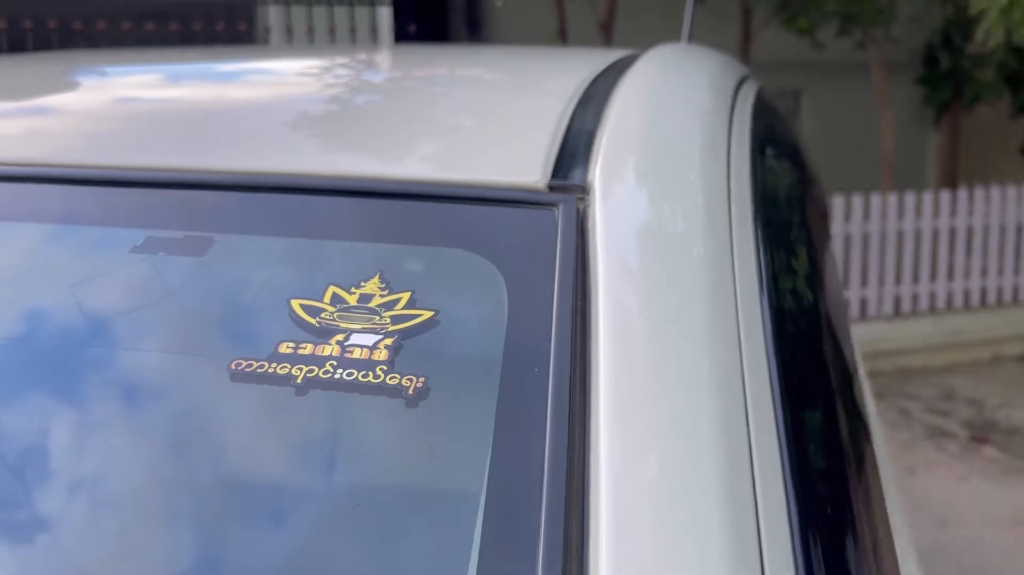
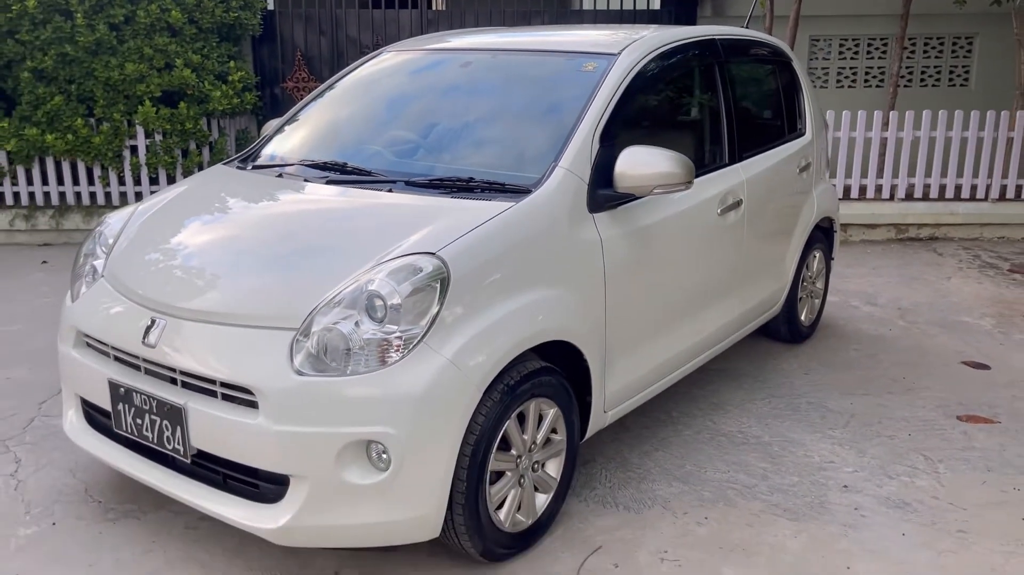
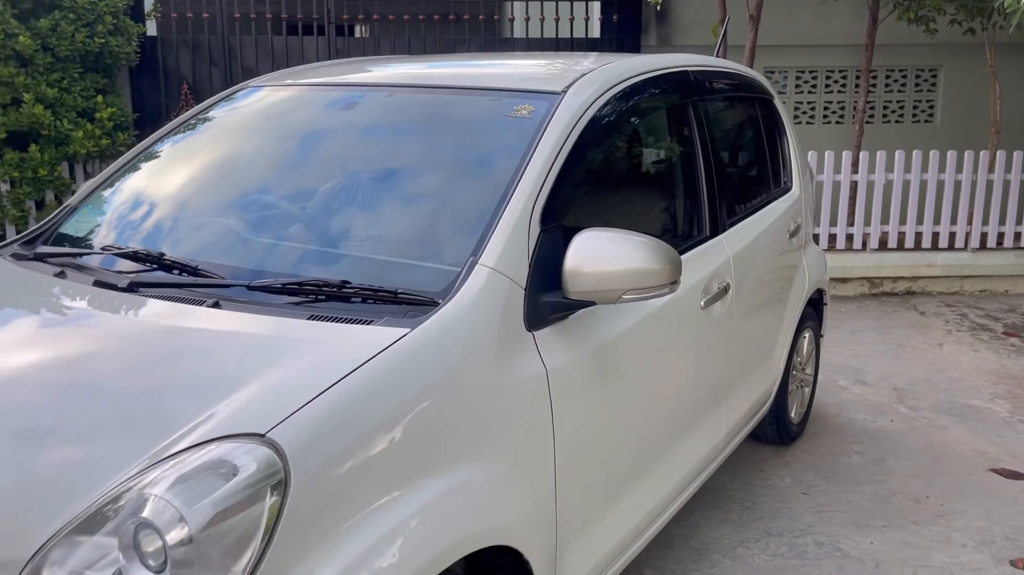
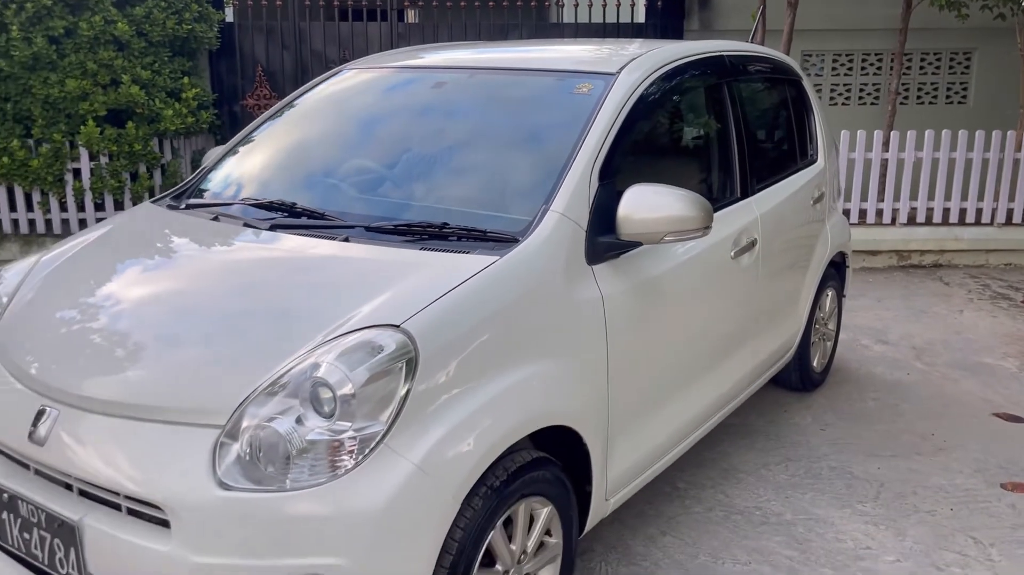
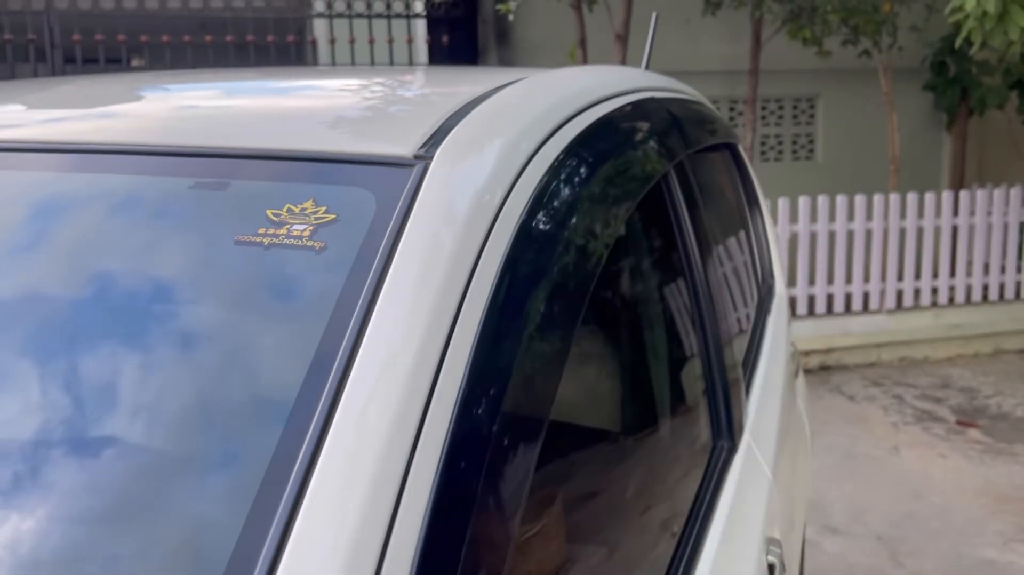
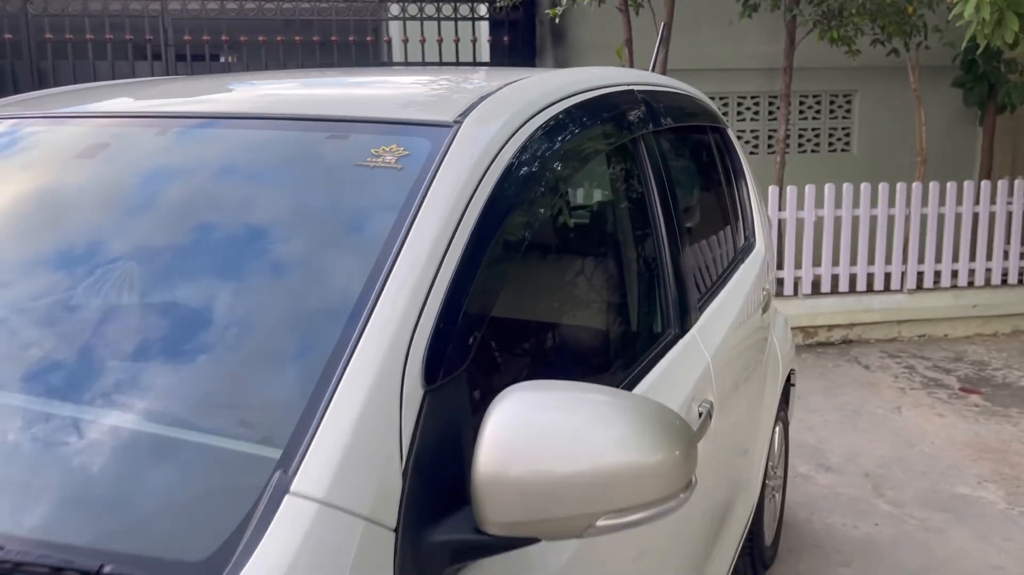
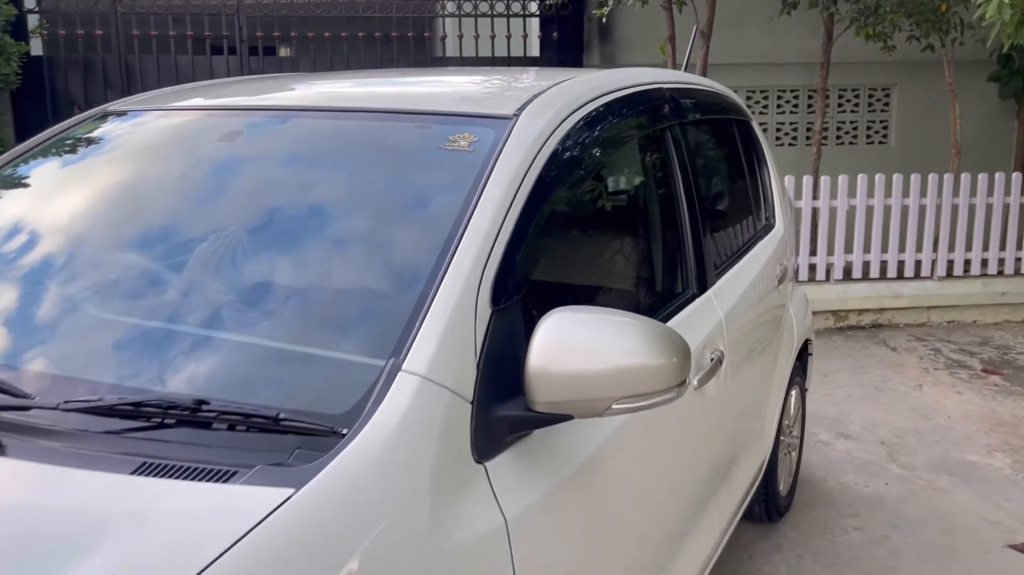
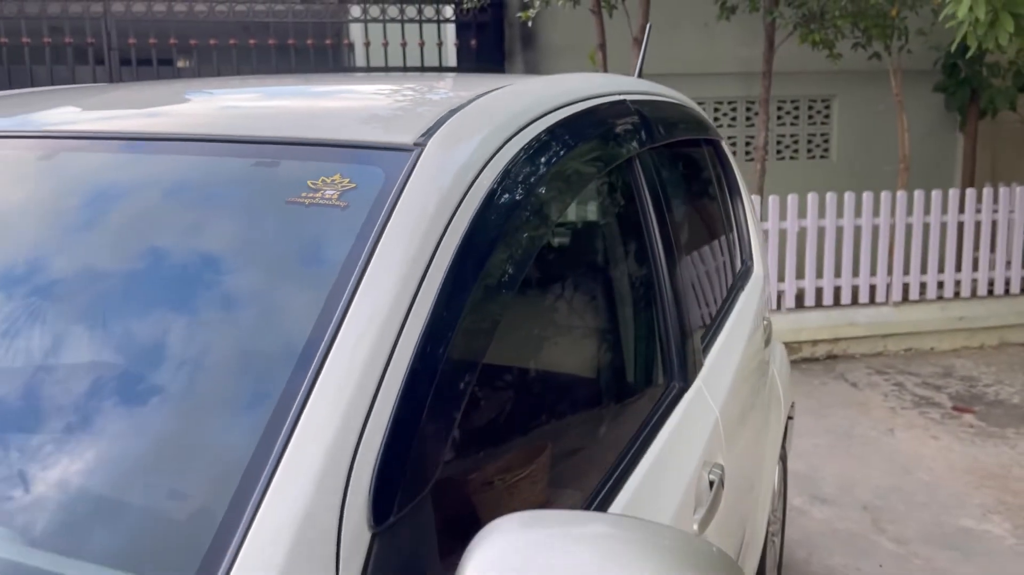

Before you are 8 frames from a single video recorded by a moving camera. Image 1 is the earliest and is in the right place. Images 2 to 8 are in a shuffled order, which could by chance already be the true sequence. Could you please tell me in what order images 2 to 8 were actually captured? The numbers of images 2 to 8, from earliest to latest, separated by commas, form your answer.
5, 8, 6, 7, 3, 4, 2
